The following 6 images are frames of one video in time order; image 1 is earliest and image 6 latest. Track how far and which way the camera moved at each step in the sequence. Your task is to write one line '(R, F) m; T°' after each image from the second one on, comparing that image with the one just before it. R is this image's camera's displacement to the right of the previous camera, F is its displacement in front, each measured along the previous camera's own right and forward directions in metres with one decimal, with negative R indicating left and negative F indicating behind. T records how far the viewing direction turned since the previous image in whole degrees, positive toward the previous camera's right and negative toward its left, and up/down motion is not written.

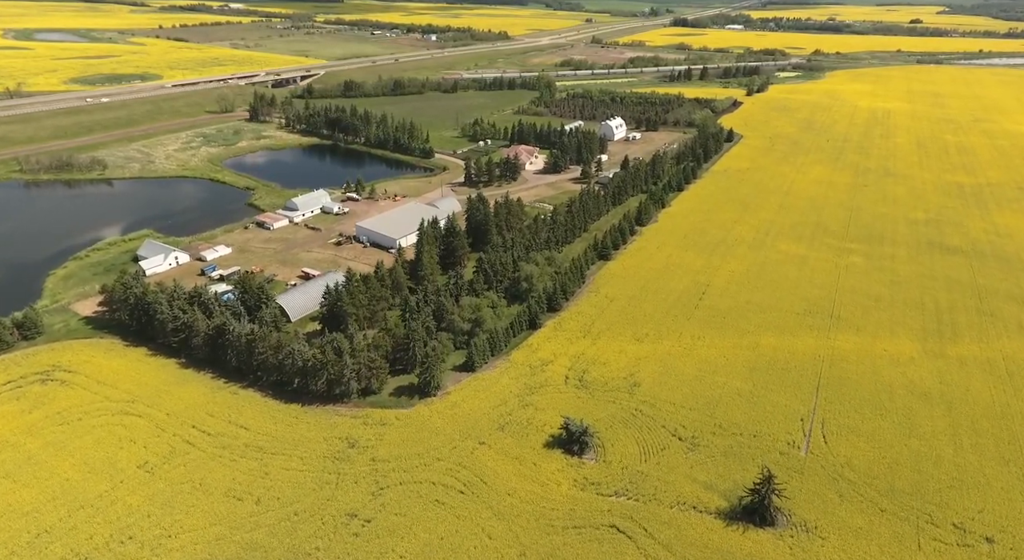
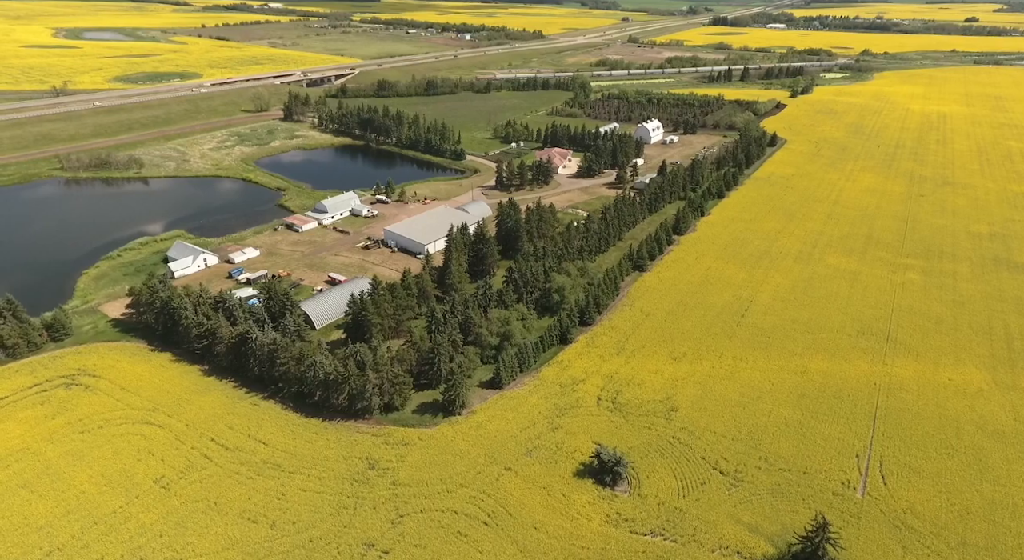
(0.0, +1.7) m; -3°
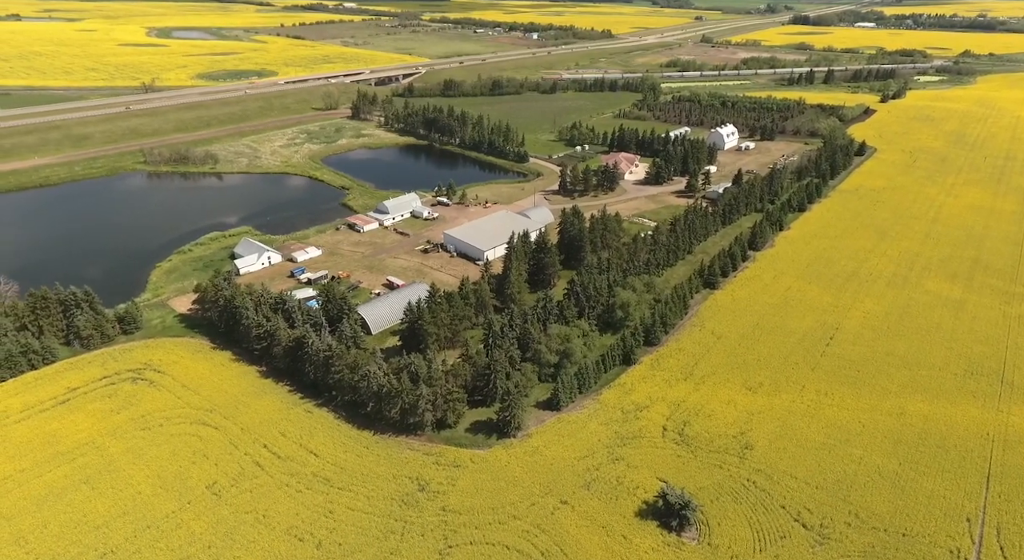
(-0.1, +1.8) m; -5°
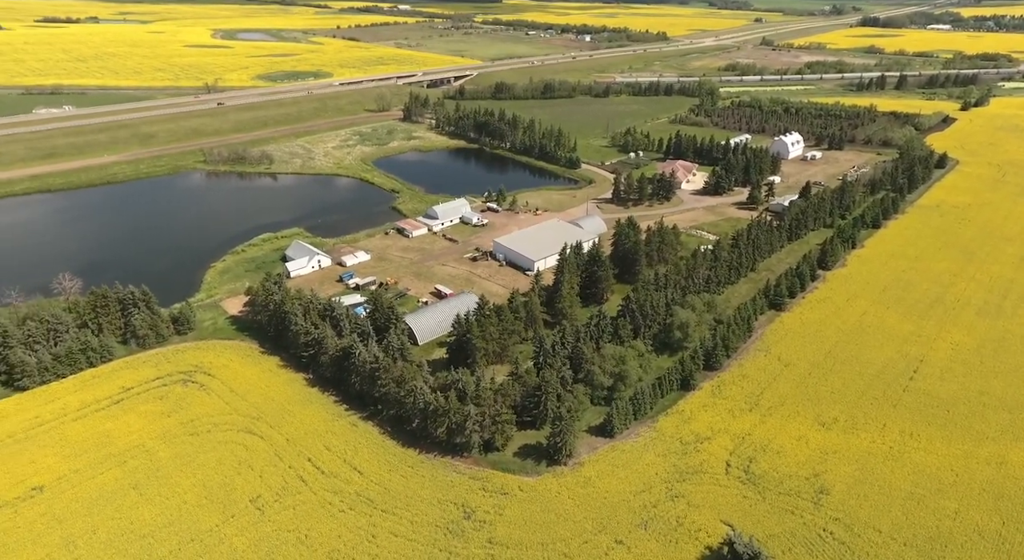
(-0.4, +1.5) m; -4°
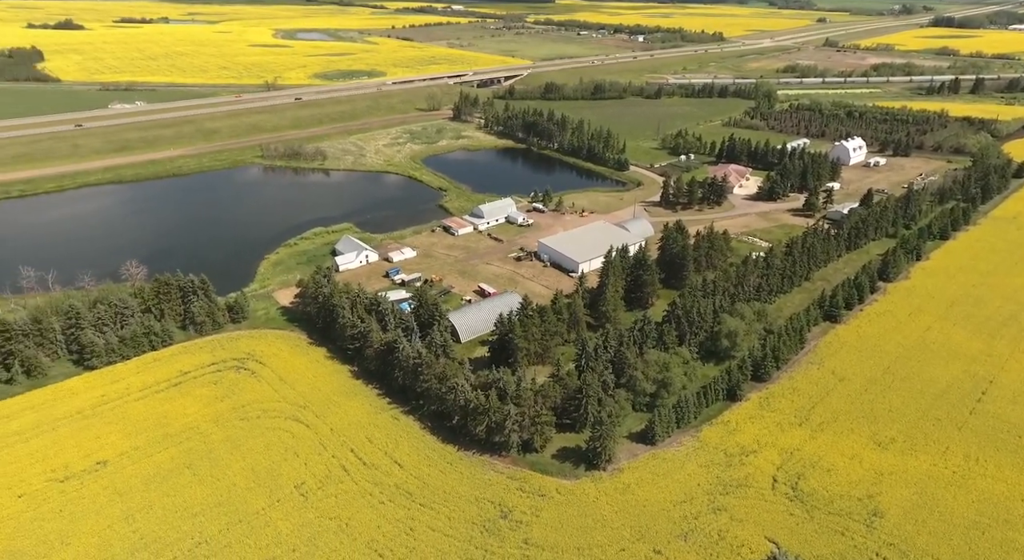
(+0.1, +0.6) m; -4°
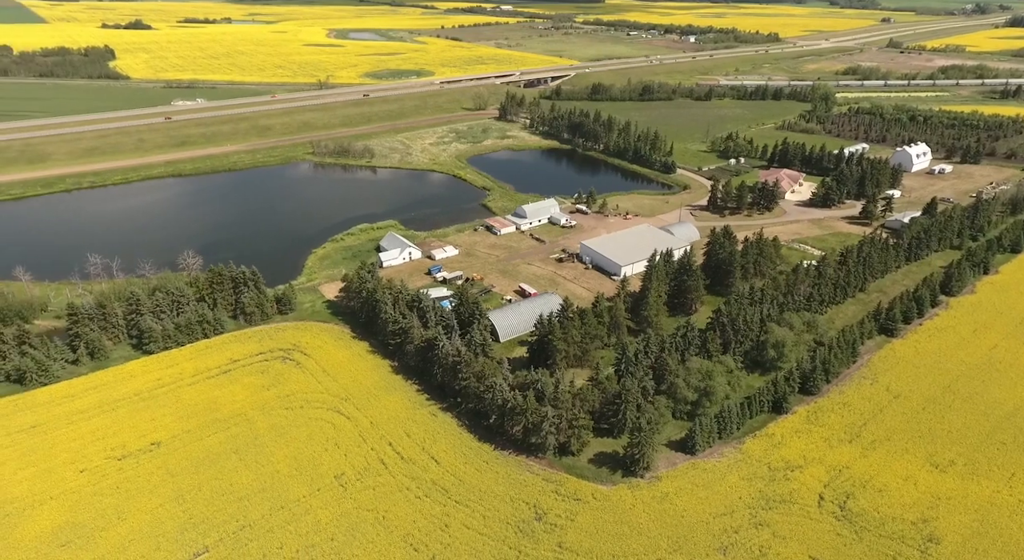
(0.0, +0.5) m; -3°
